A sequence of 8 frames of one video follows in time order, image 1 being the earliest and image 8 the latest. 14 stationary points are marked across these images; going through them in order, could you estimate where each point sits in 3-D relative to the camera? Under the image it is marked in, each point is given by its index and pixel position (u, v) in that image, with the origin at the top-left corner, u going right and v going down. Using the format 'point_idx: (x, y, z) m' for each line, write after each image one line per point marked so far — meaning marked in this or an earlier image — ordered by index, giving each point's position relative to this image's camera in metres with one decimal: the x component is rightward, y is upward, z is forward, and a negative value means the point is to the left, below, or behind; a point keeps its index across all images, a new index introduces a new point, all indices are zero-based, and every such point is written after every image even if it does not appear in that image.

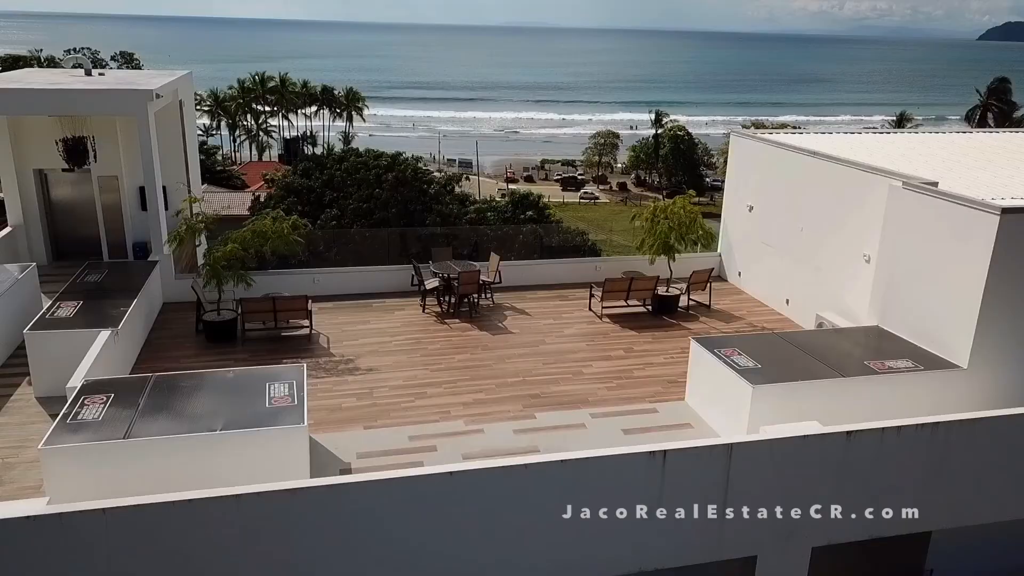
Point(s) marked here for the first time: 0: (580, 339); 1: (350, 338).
0: (+1.0, -0.8, +11.7) m
1: (-2.4, -0.8, +11.6) m
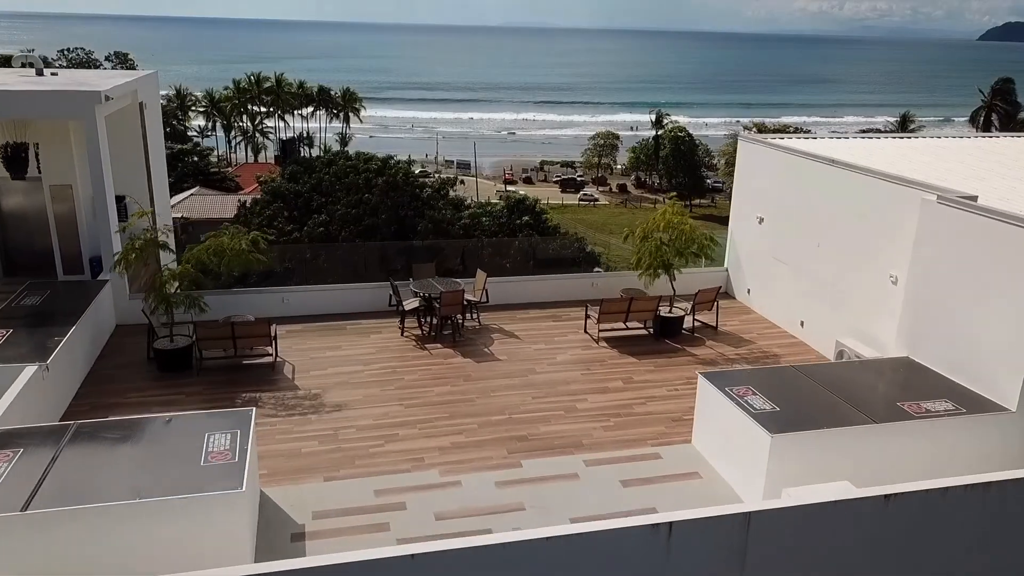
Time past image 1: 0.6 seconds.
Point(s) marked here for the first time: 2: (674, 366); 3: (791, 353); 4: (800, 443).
0: (+0.8, -1.1, +10.6) m
1: (-2.6, -1.1, +10.5) m
2: (+2.2, -1.1, +10.7) m
3: (+4.0, -0.9, +11.3) m
4: (+2.7, -1.4, +7.3) m
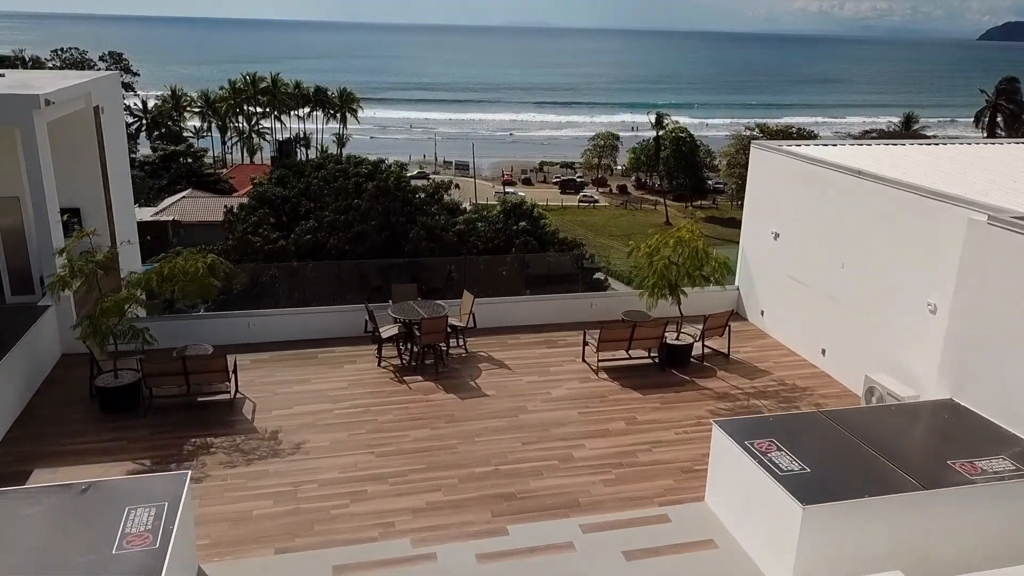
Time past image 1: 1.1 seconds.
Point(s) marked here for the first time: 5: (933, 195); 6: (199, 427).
0: (+0.7, -1.4, +9.4) m
1: (-2.7, -1.4, +9.3) m
2: (+2.1, -1.4, +9.6) m
3: (+3.9, -1.3, +10.2) m
4: (+2.5, -1.8, +6.2) m
5: (+4.6, +1.0, +8.6) m
6: (-3.5, -1.5, +8.8) m
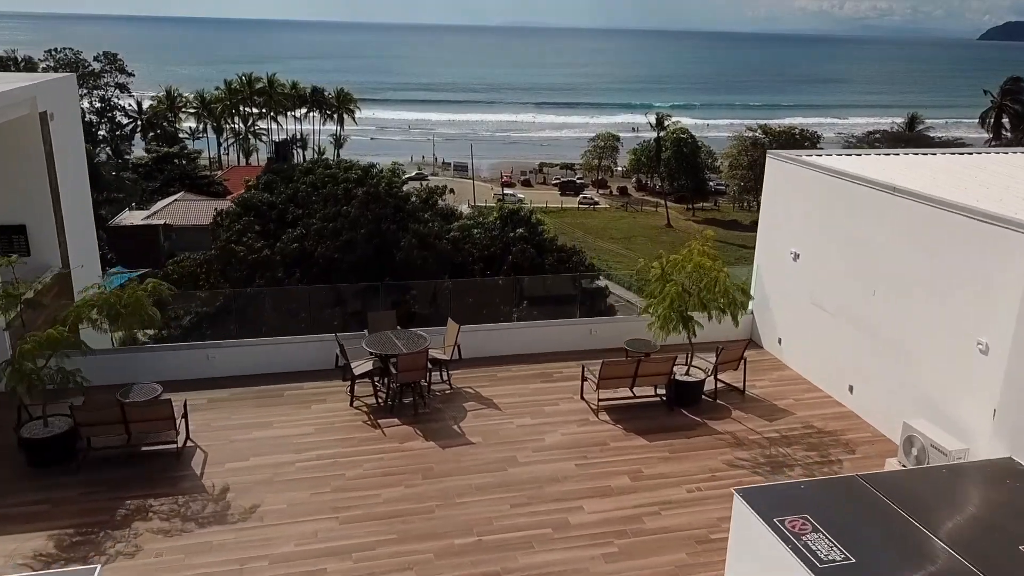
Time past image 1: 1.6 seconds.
0: (+0.6, -1.7, +8.2) m
1: (-2.8, -1.7, +8.1) m
2: (+1.9, -1.8, +8.4) m
3: (+3.7, -1.6, +9.0) m
4: (+2.4, -2.1, +5.0) m
5: (+4.5, +0.7, +7.5) m
6: (-3.6, -1.9, +7.6) m
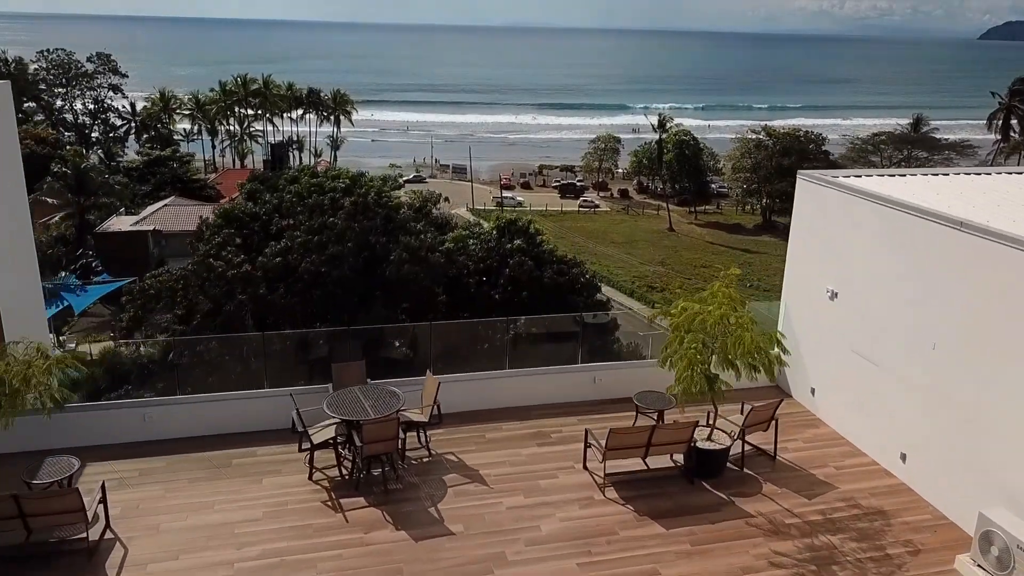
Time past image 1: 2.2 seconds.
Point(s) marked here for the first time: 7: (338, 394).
0: (+0.5, -2.2, +6.8) m
1: (-2.9, -2.2, +6.7) m
2: (+1.8, -2.3, +6.9) m
3: (+3.6, -2.1, +7.5) m
4: (+2.3, -2.6, +3.5) m
5: (+4.4, +0.2, +6.0) m
6: (-3.7, -2.4, +6.2) m
7: (-1.8, -1.1, +8.2) m
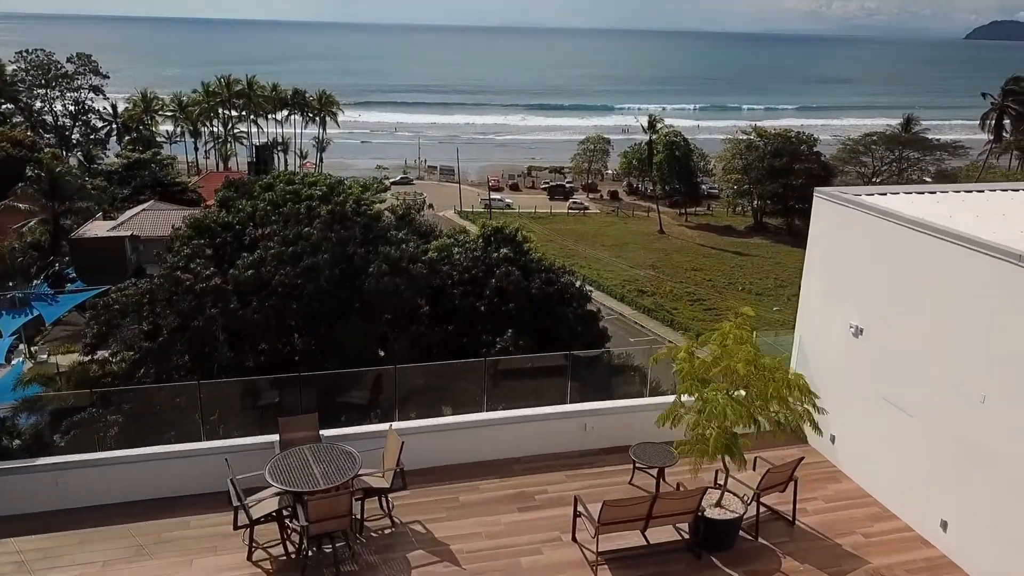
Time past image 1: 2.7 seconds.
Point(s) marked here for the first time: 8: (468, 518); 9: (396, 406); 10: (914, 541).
0: (+0.3, -2.6, +5.6) m
1: (-3.1, -2.6, +5.5) m
2: (+1.7, -2.6, +5.8) m
3: (+3.4, -2.5, +6.4) m
4: (+2.2, -3.0, +2.4) m
5: (+4.2, -0.2, +4.9) m
6: (-3.9, -2.8, +4.9) m
7: (-2.0, -1.5, +7.0) m
8: (-0.4, -2.1, +7.2) m
9: (-1.2, -1.2, +8.2) m
10: (+3.6, -2.3, +7.1) m
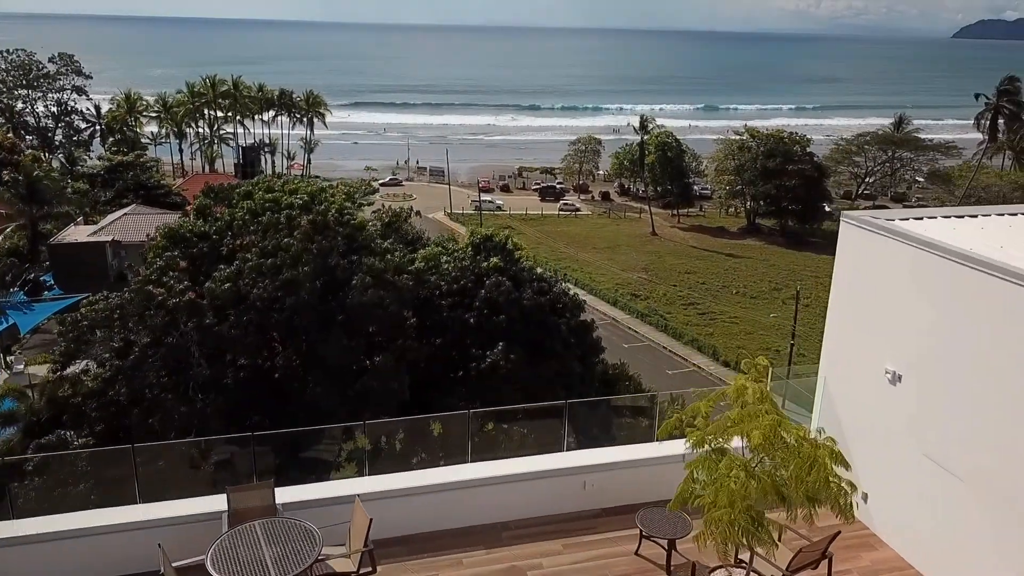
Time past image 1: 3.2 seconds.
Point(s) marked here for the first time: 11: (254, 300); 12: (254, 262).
0: (+0.2, -3.0, +4.6) m
1: (-3.2, -3.0, +4.4) m
2: (+1.6, -3.0, +4.8) m
3: (+3.4, -2.8, +5.4) m
4: (+2.2, -3.3, +1.4) m
5: (+4.1, -0.5, +3.9) m
6: (-4.0, -3.2, +3.9) m
7: (-2.1, -1.8, +6.0) m
8: (-0.5, -2.5, +6.2) m
9: (-1.3, -1.6, +7.1) m
10: (+3.5, -2.6, +6.1) m
11: (-6.5, -0.3, +19.6) m
12: (-6.7, +0.6, +20.6) m
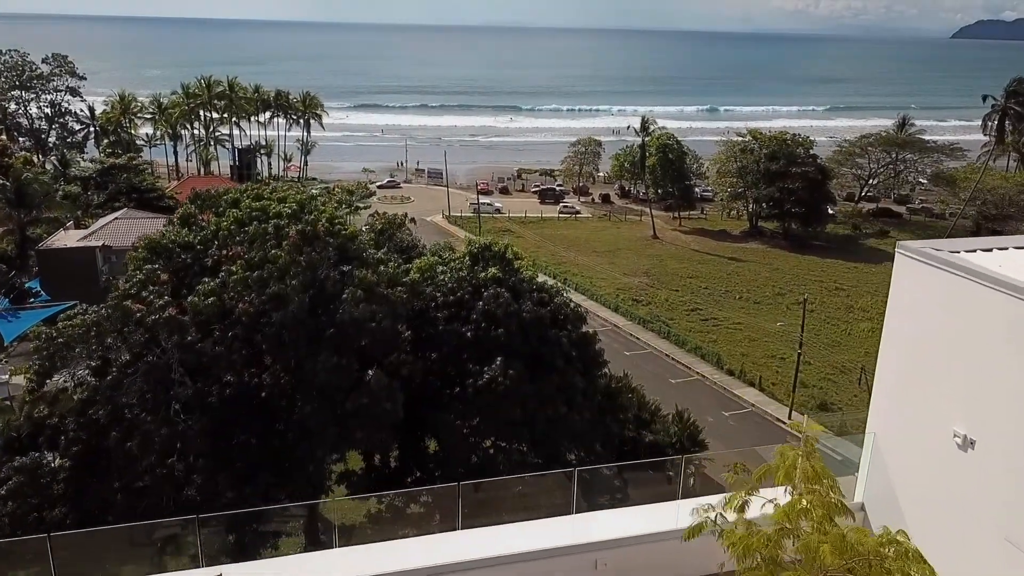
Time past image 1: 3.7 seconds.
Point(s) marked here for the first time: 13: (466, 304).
0: (+0.2, -3.3, +3.5) m
1: (-3.2, -3.4, +3.3) m
2: (+1.6, -3.3, +3.7) m
3: (+3.4, -3.2, +4.3) m
4: (+2.1, -3.7, +0.3) m
5: (+4.1, -0.9, +2.8) m
6: (-4.0, -3.5, +2.8) m
7: (-2.1, -2.2, +4.9) m
8: (-0.5, -2.8, +5.1) m
9: (-1.3, -1.9, +6.1) m
10: (+3.5, -3.0, +5.0) m
11: (-6.5, -0.7, +18.5) m
12: (-6.8, +0.2, +19.5) m
13: (-1.2, -0.5, +20.7) m
